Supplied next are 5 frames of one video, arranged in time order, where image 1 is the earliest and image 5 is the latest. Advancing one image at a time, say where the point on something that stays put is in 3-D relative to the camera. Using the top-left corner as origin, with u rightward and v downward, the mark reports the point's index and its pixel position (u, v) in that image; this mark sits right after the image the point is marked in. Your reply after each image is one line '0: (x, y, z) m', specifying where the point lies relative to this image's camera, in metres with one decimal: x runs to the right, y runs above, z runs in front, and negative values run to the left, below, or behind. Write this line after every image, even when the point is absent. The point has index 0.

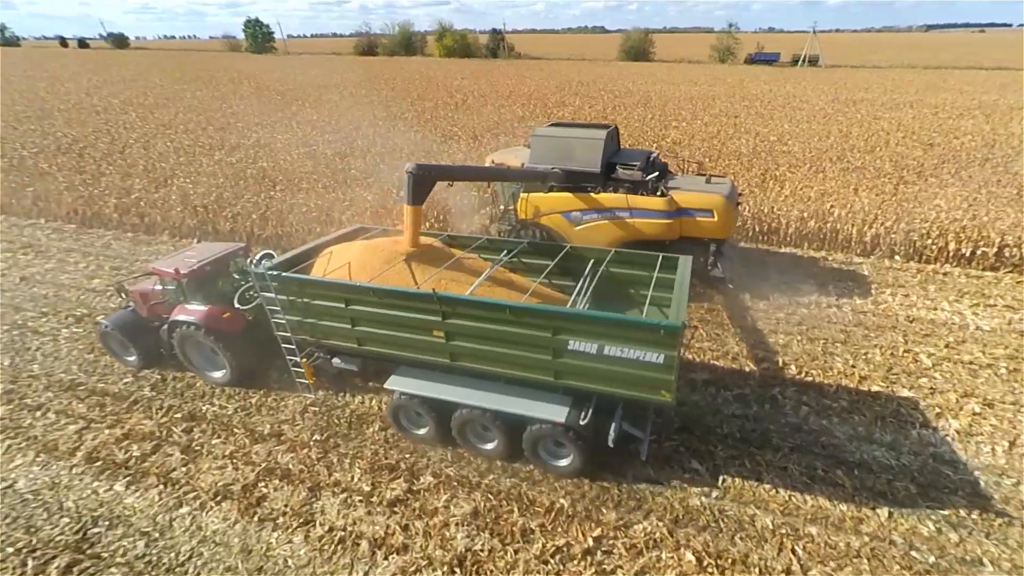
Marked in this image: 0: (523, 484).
0: (+0.1, -1.9, +4.6) m
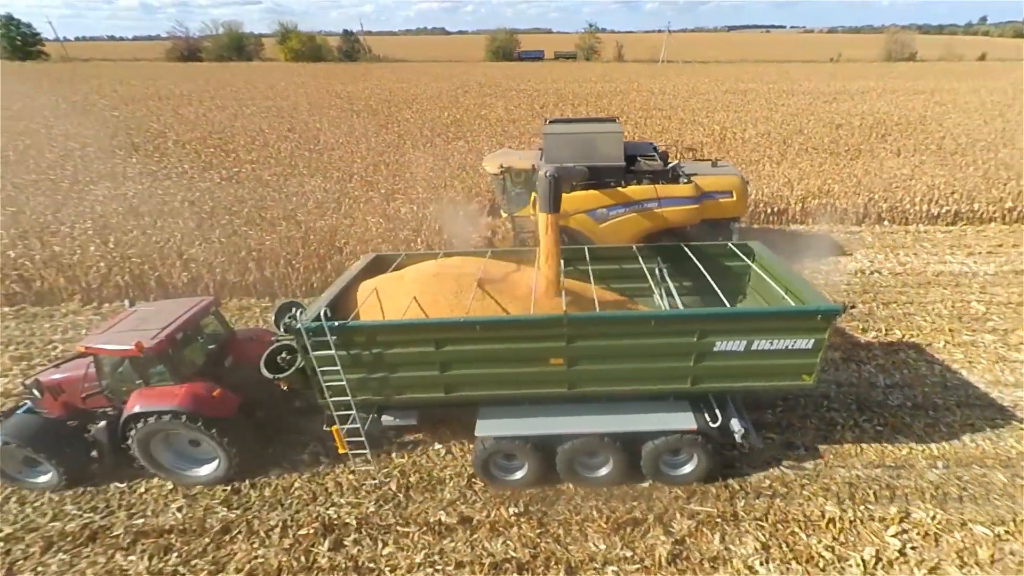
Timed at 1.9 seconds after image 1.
0: (+2.4, -2.0, +4.3) m
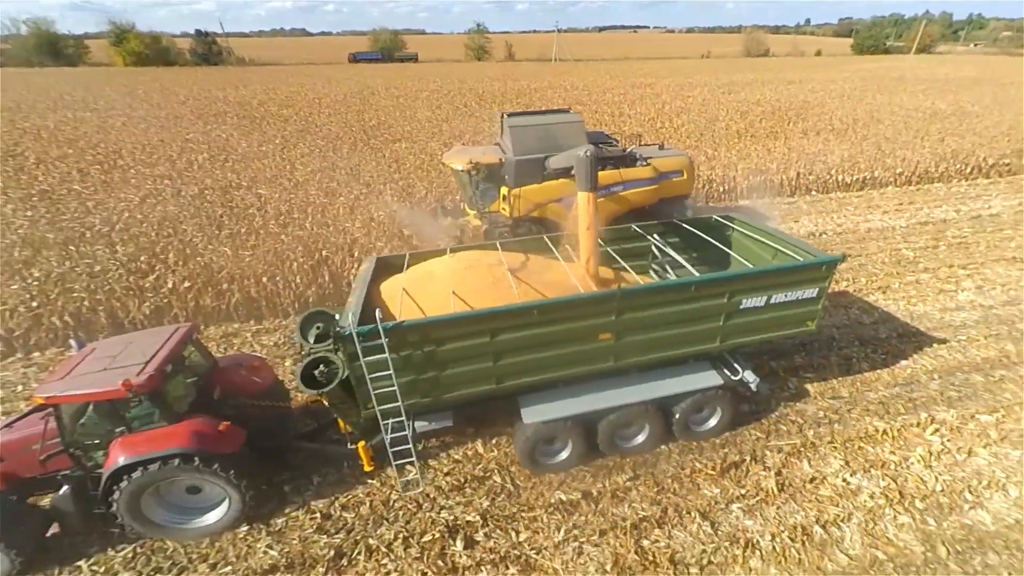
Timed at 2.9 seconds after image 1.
0: (+3.5, -1.5, +5.1) m
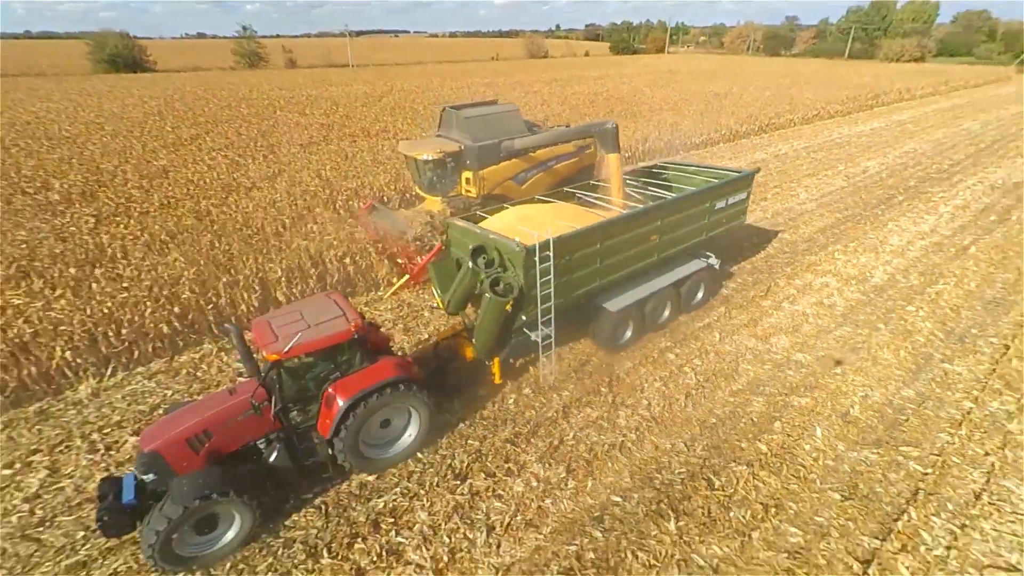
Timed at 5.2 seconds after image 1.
0: (+5.3, +0.5, +8.9) m
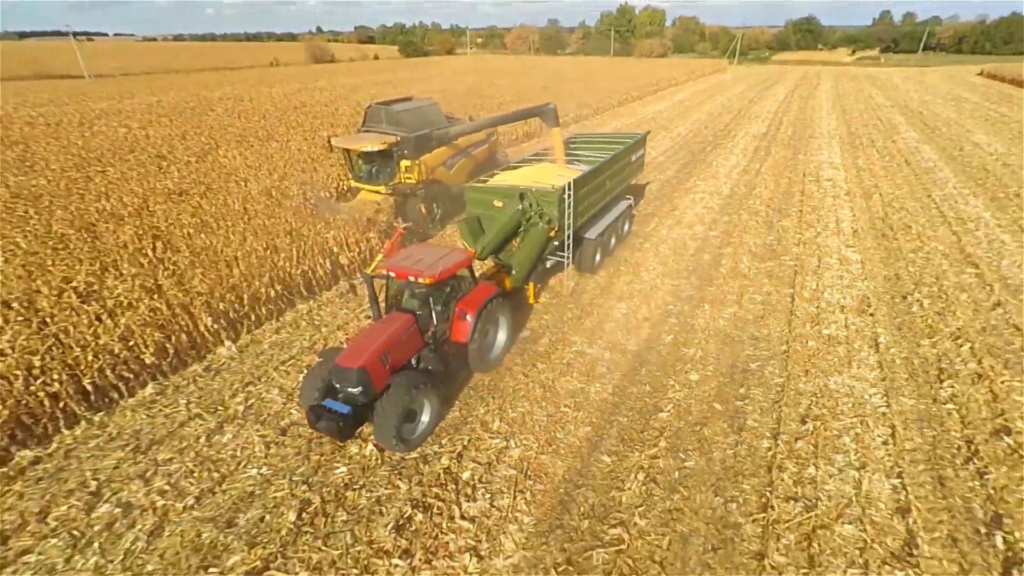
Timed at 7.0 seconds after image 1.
0: (+4.8, +2.8, +13.5) m
